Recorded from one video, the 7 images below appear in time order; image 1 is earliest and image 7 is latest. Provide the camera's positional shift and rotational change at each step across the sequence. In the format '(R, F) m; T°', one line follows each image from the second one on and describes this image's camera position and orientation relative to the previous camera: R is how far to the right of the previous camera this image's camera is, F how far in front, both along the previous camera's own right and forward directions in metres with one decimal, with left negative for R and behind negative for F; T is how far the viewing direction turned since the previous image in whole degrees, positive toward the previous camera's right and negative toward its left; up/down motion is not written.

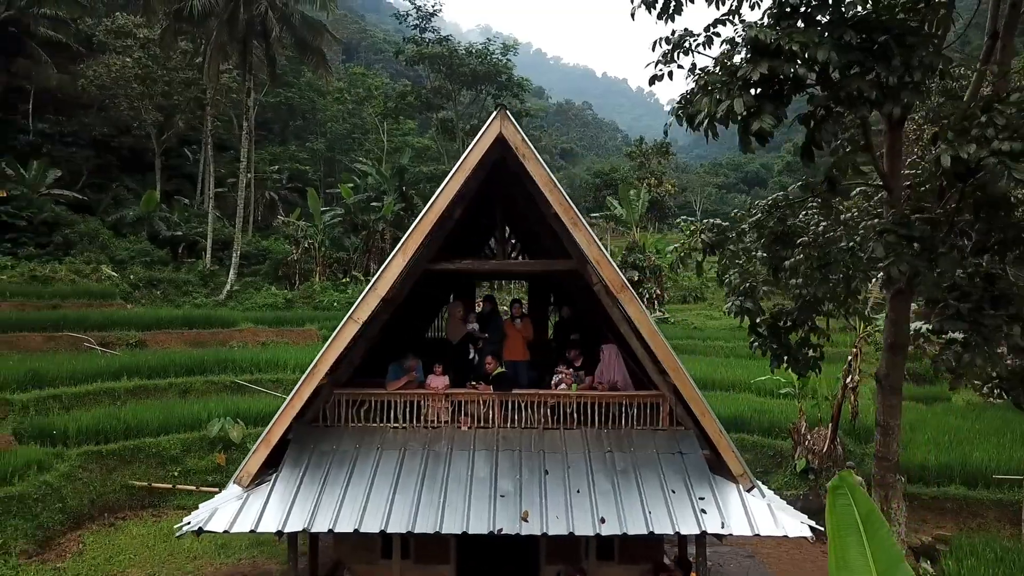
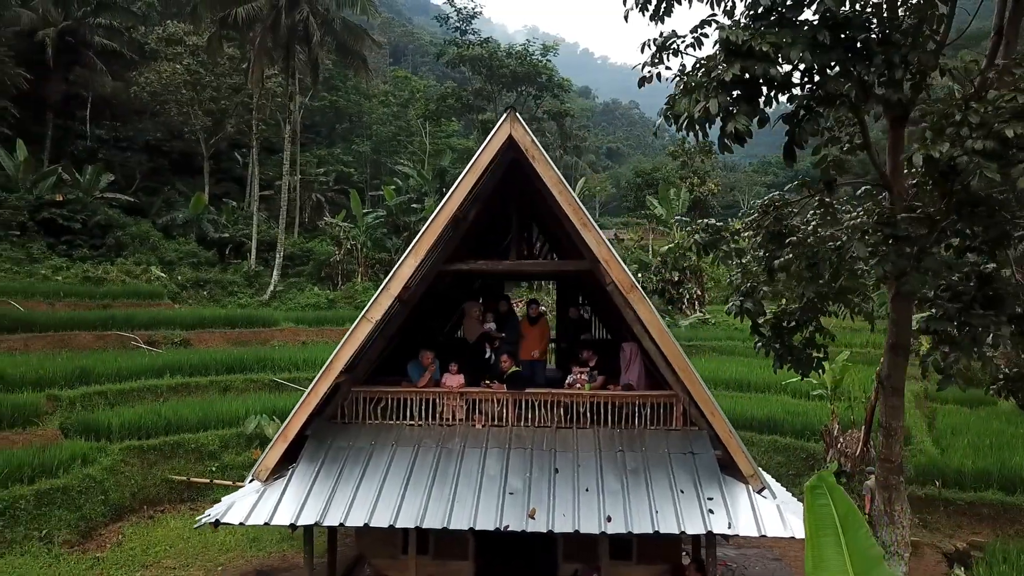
(+0.3, -0.1) m; -3°
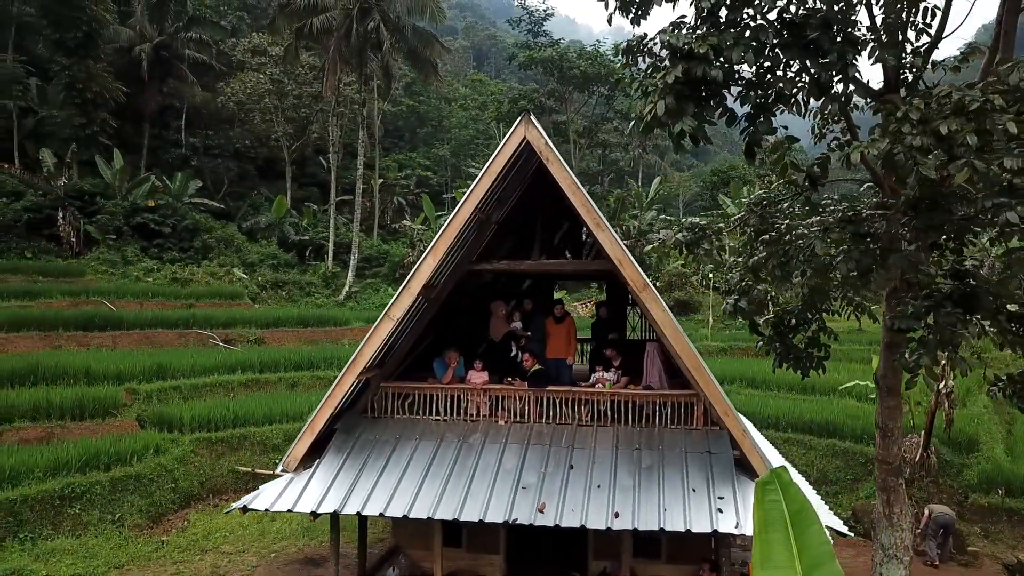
(+0.6, -0.1) m; -6°
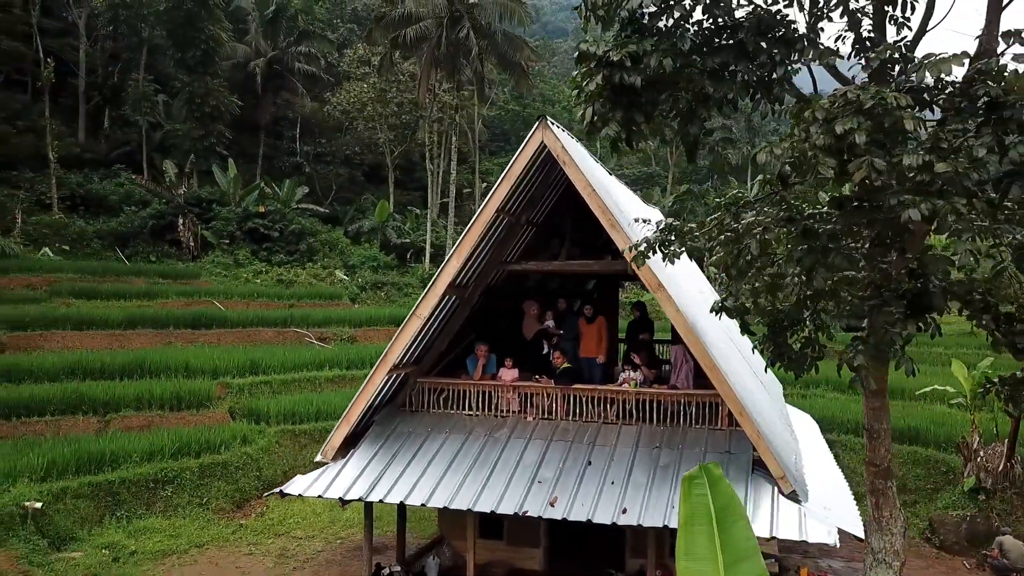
(+0.8, -0.2) m; -8°
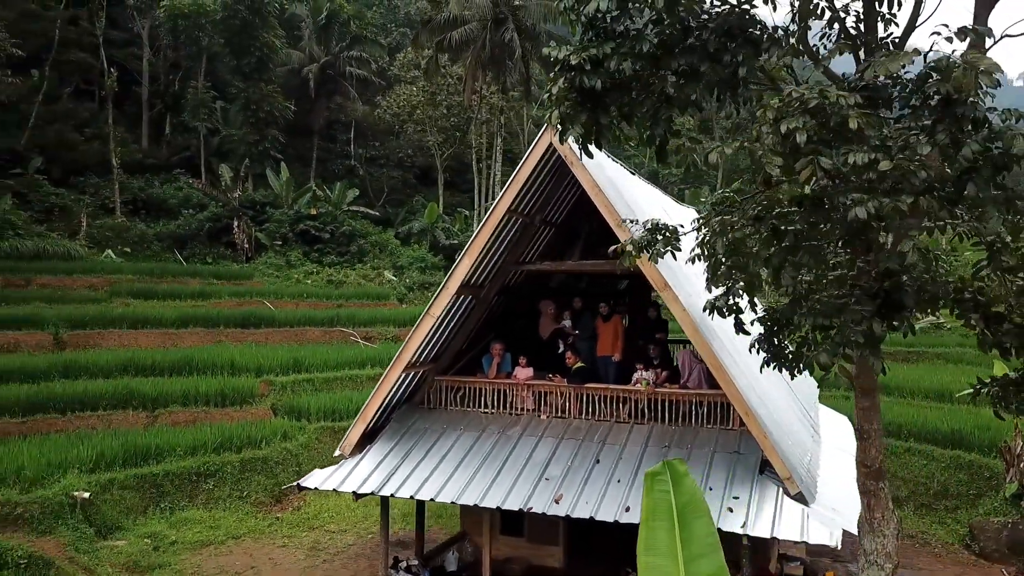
(+0.4, -0.1) m; -4°
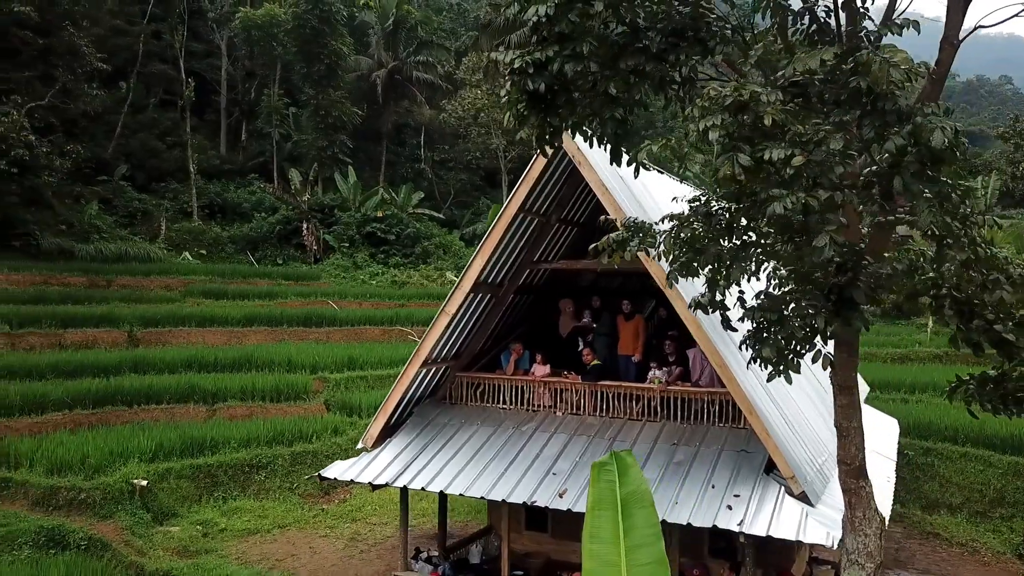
(+0.6, -0.1) m; -5°
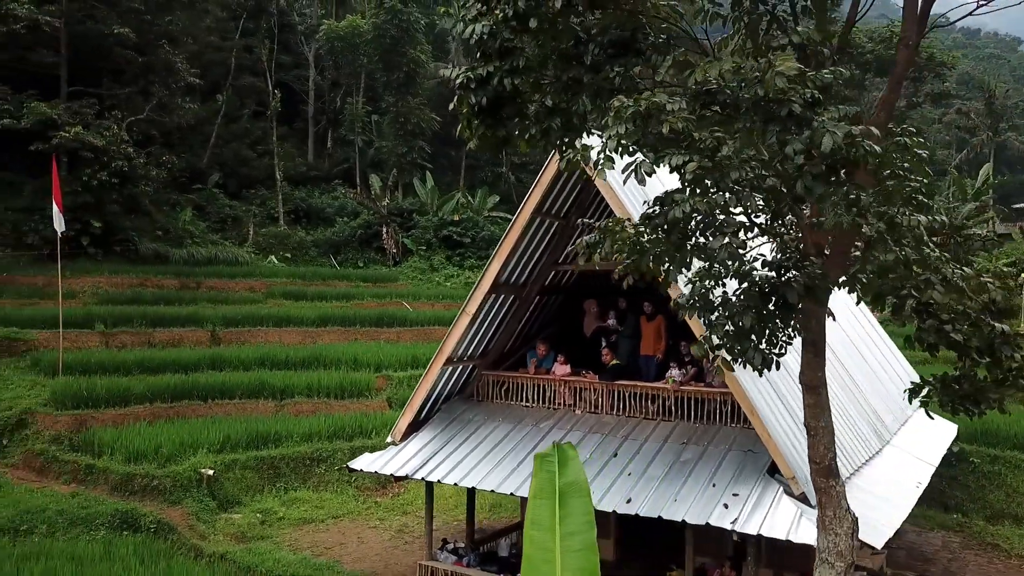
(+0.7, -0.2) m; -6°
